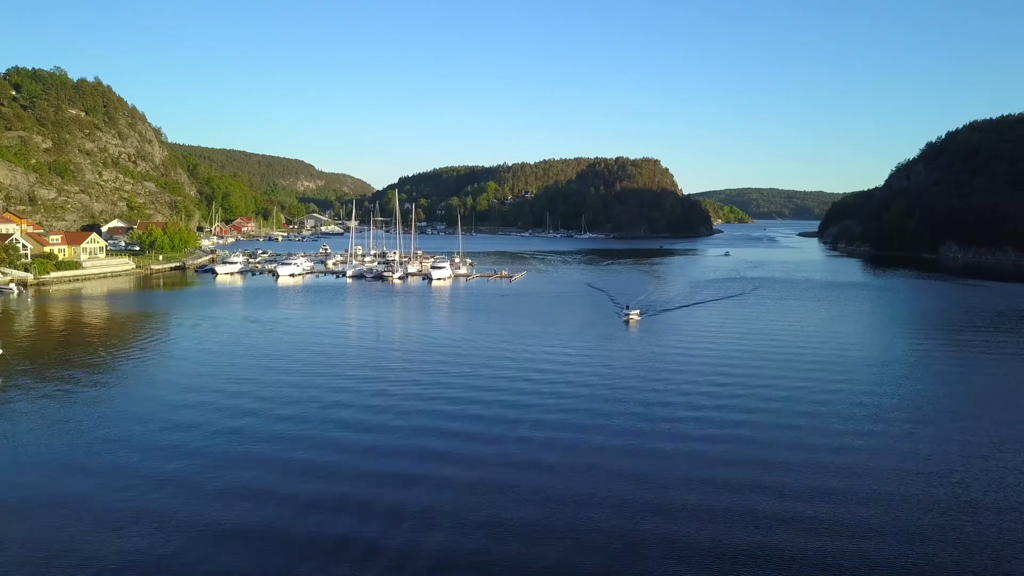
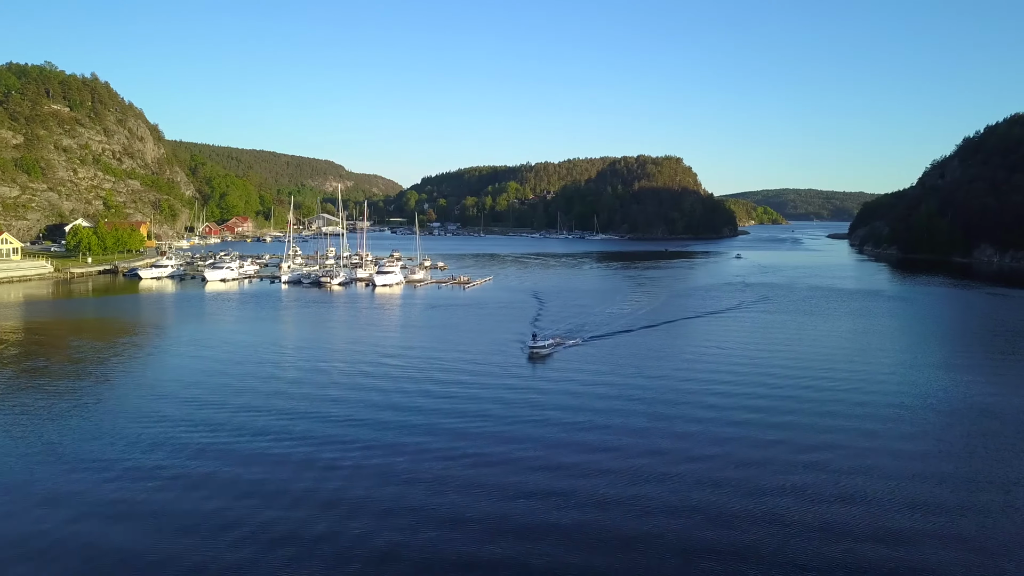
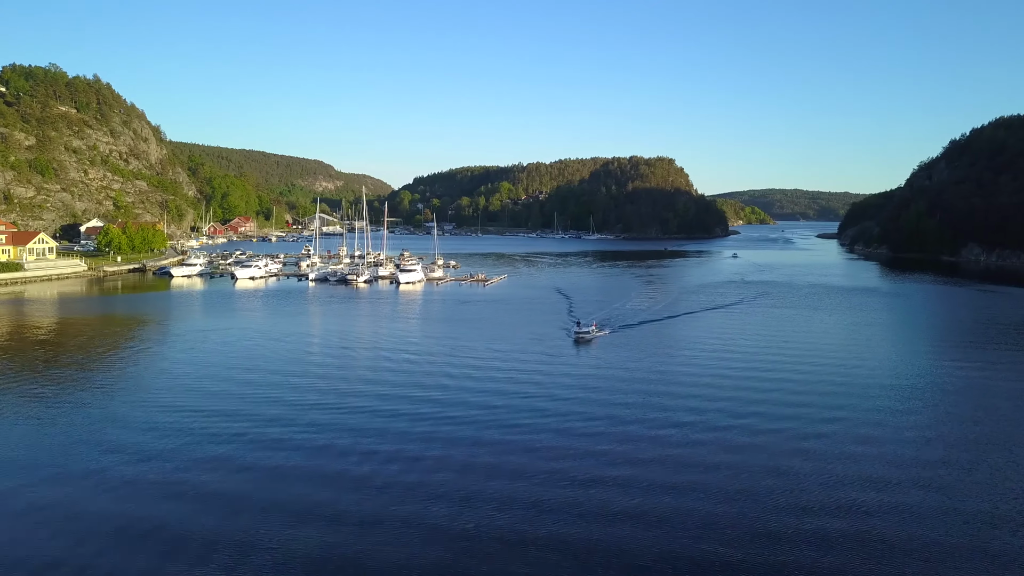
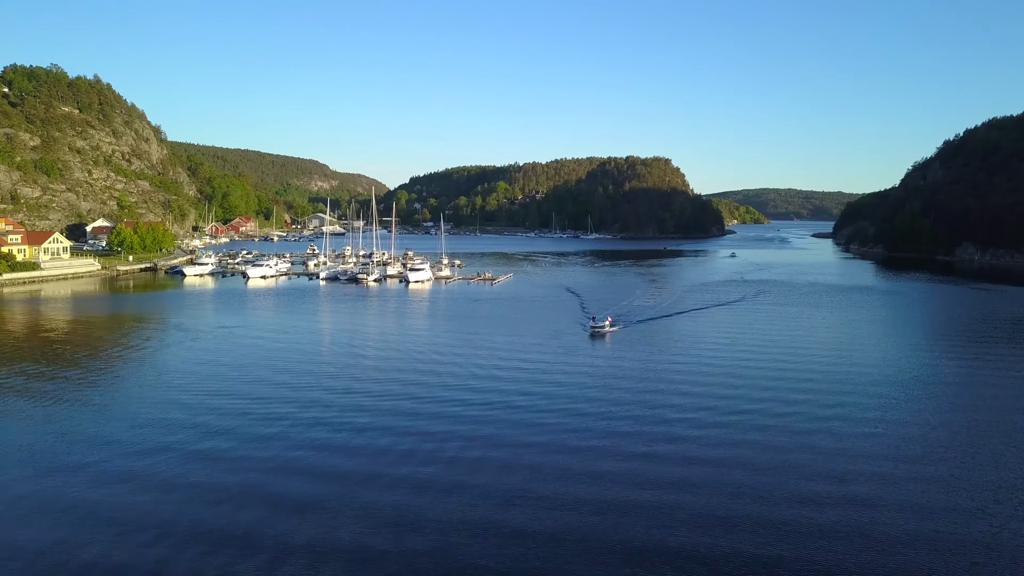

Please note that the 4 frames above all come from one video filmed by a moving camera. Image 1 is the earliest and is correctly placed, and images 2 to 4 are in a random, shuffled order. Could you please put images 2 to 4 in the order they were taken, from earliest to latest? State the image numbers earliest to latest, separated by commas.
4, 3, 2
